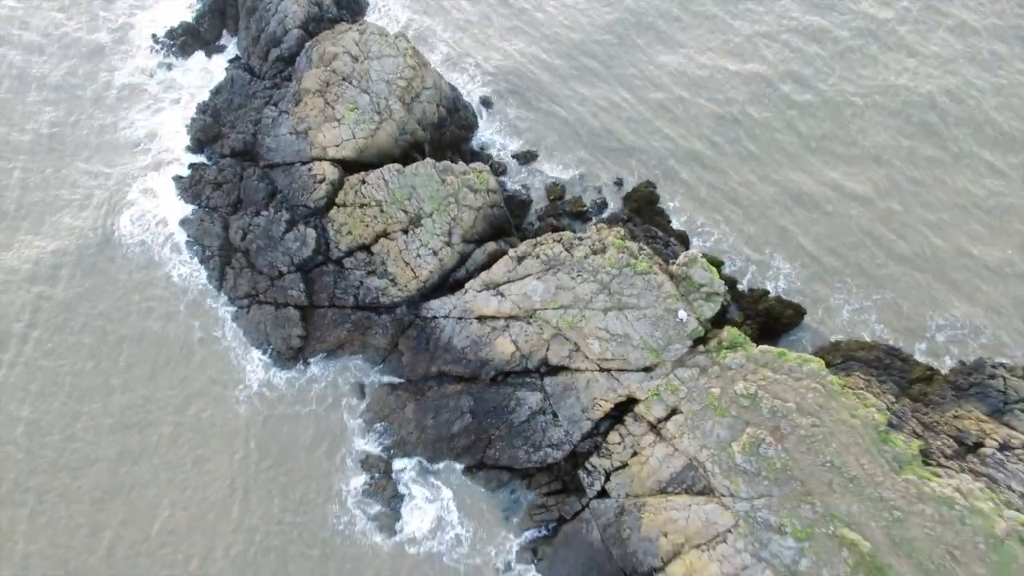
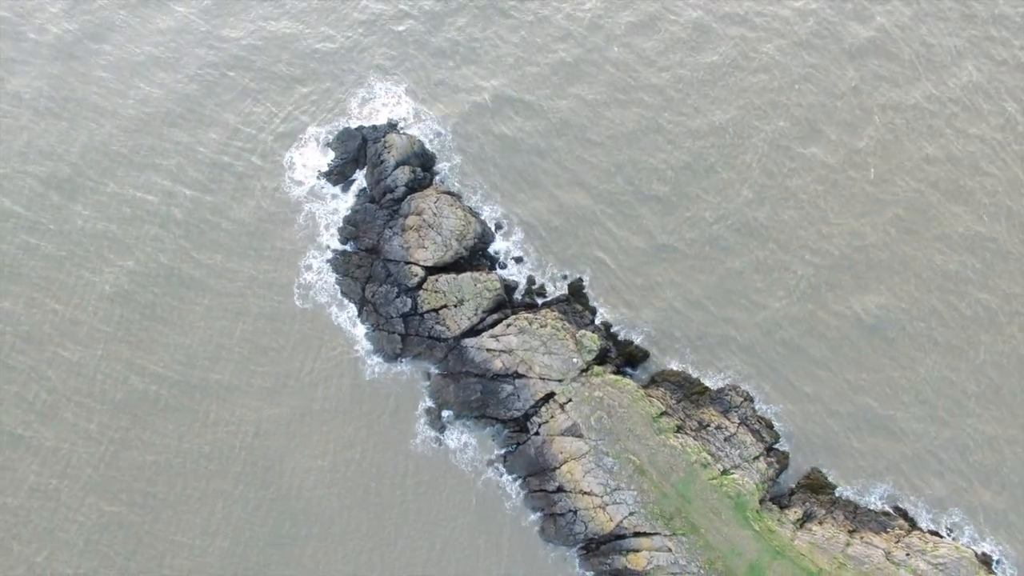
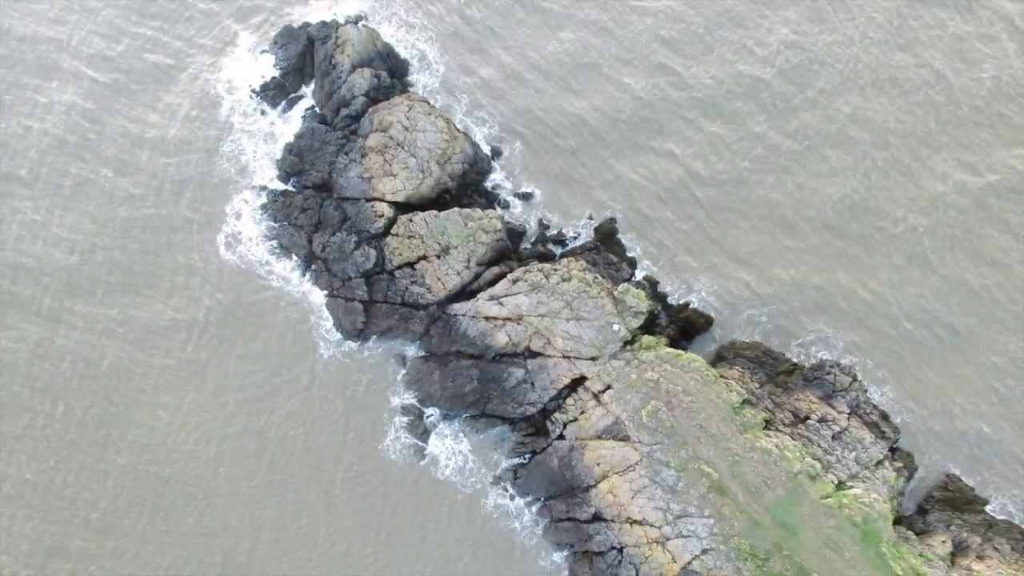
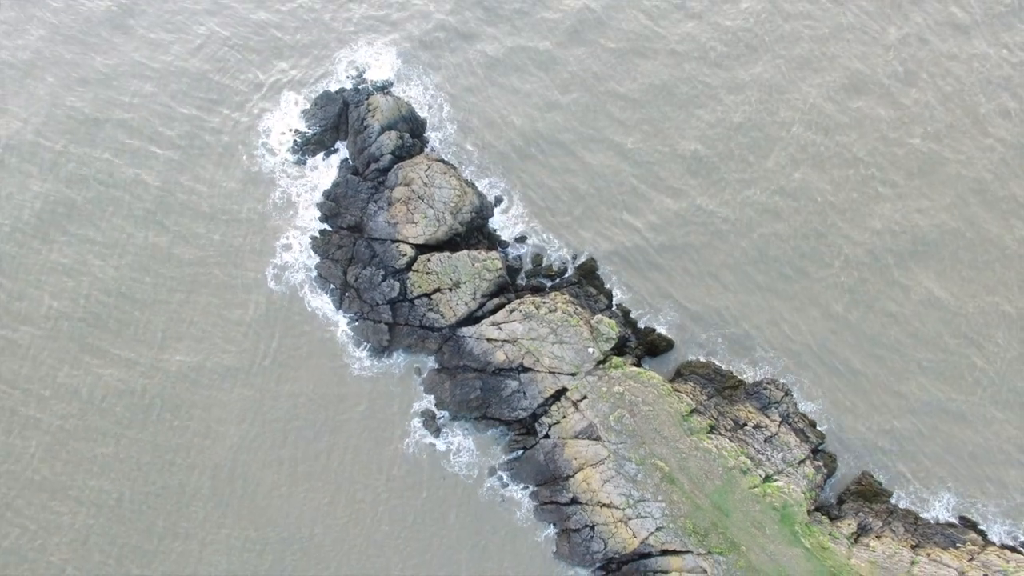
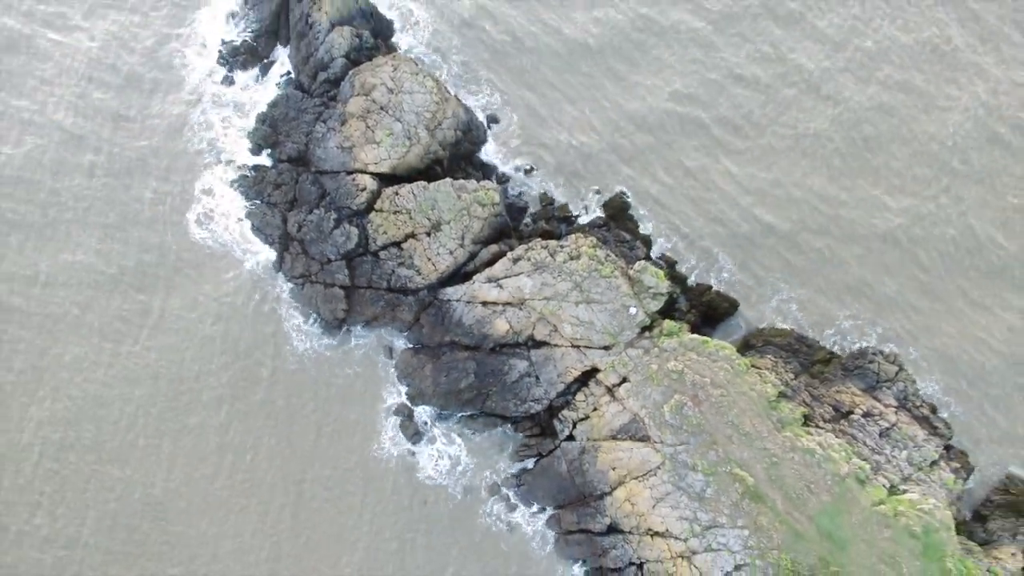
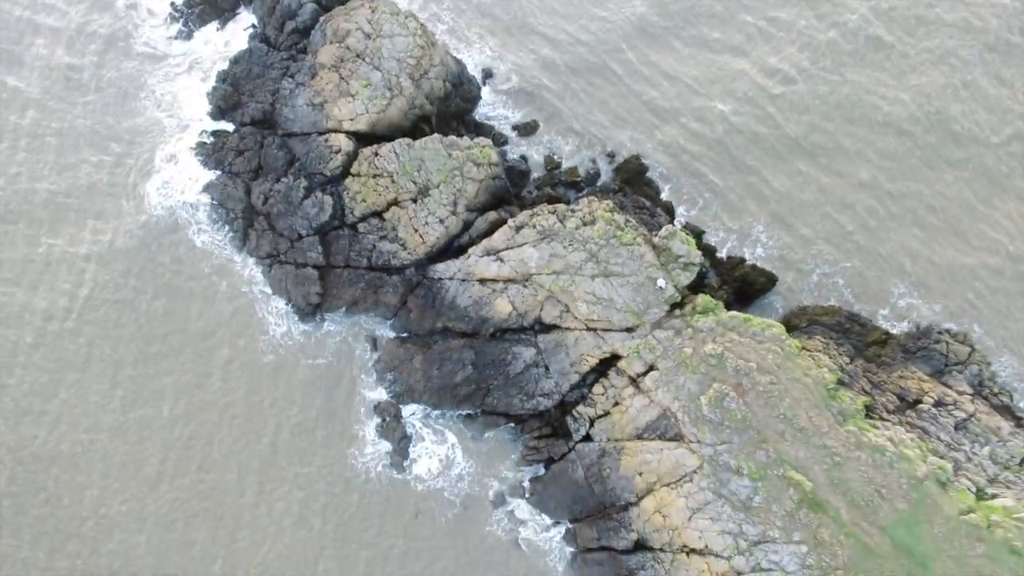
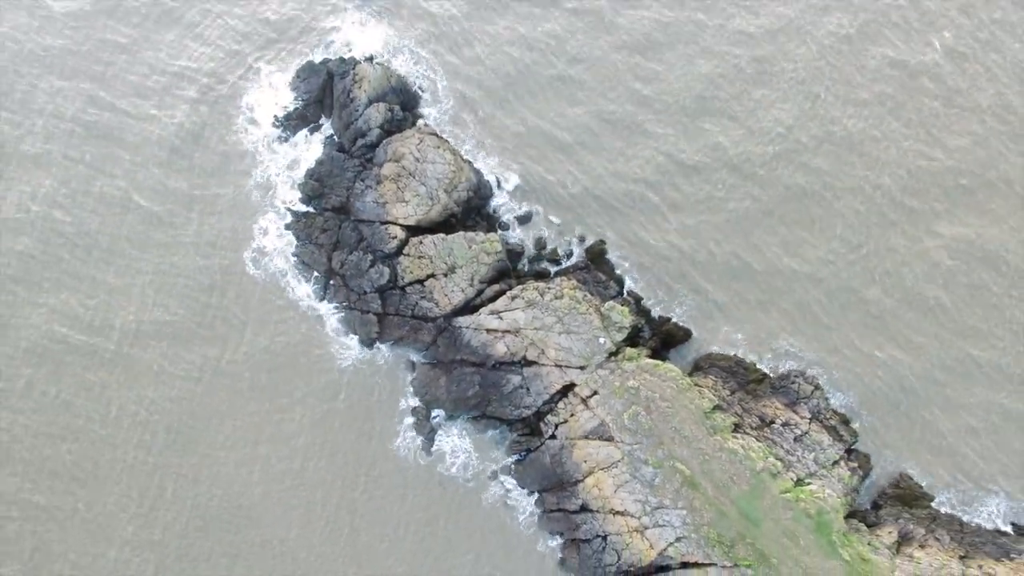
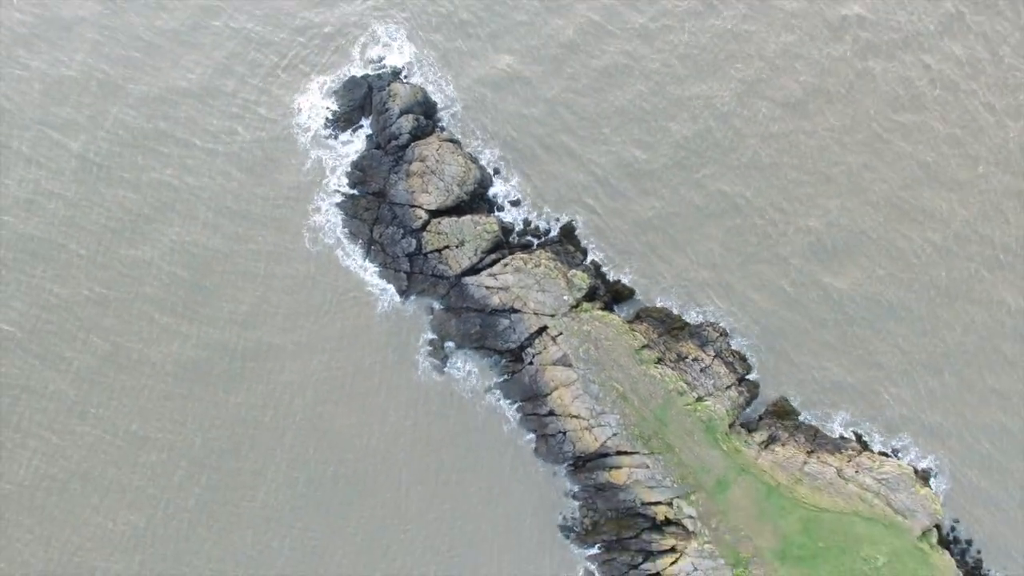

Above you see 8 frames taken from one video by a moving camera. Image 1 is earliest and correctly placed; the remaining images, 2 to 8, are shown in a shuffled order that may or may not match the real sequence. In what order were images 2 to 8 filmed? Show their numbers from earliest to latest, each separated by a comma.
6, 5, 3, 7, 4, 2, 8
